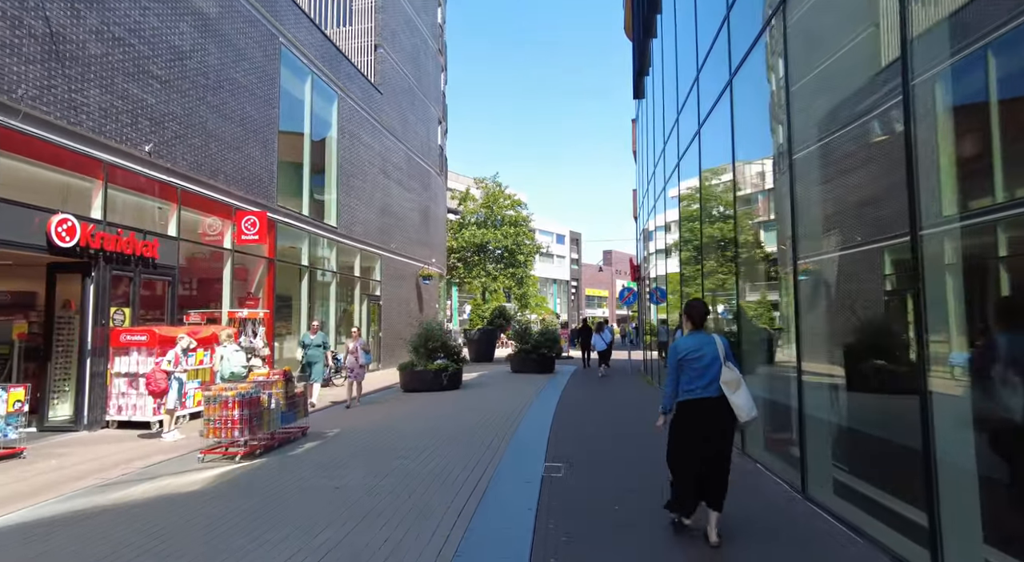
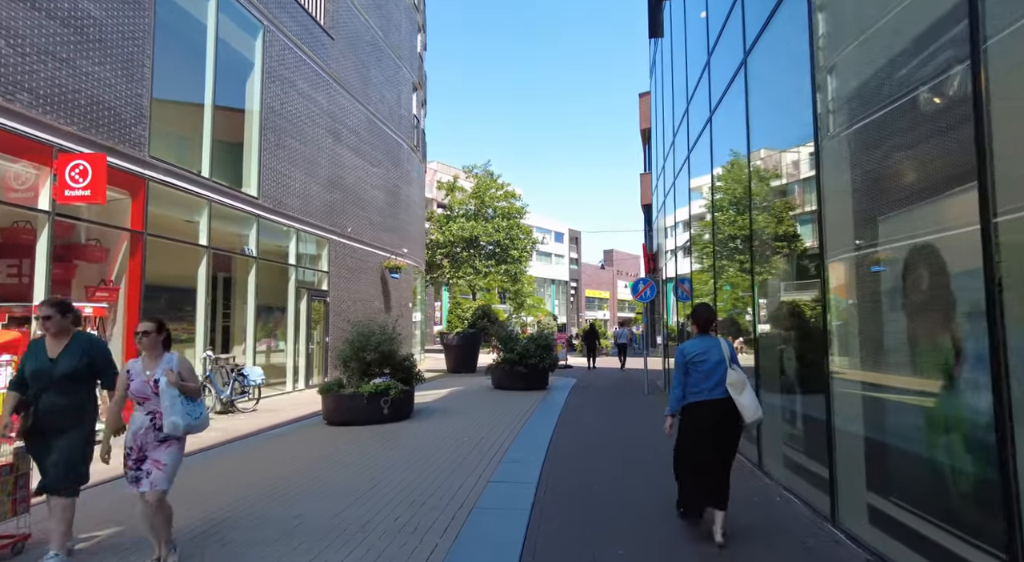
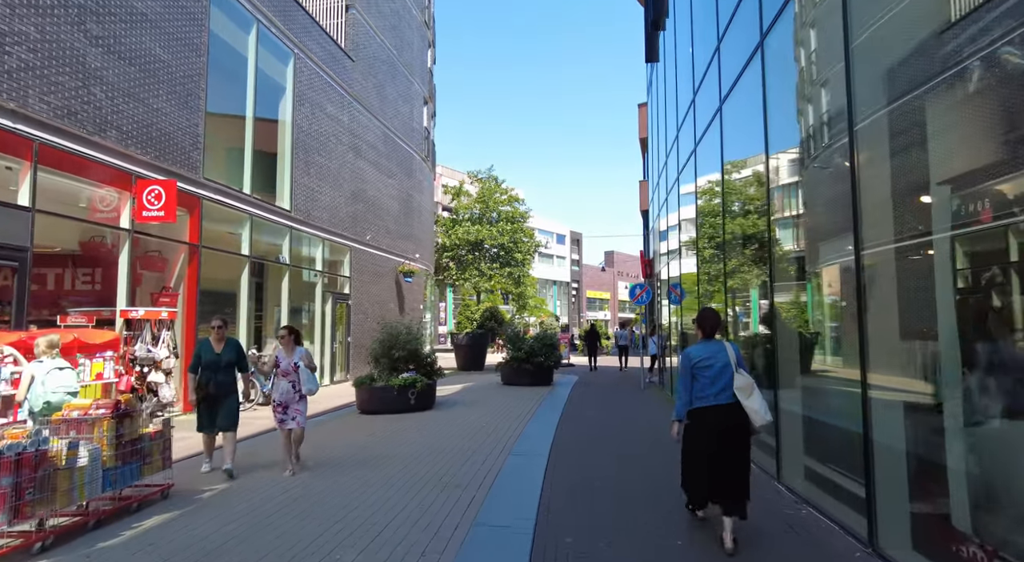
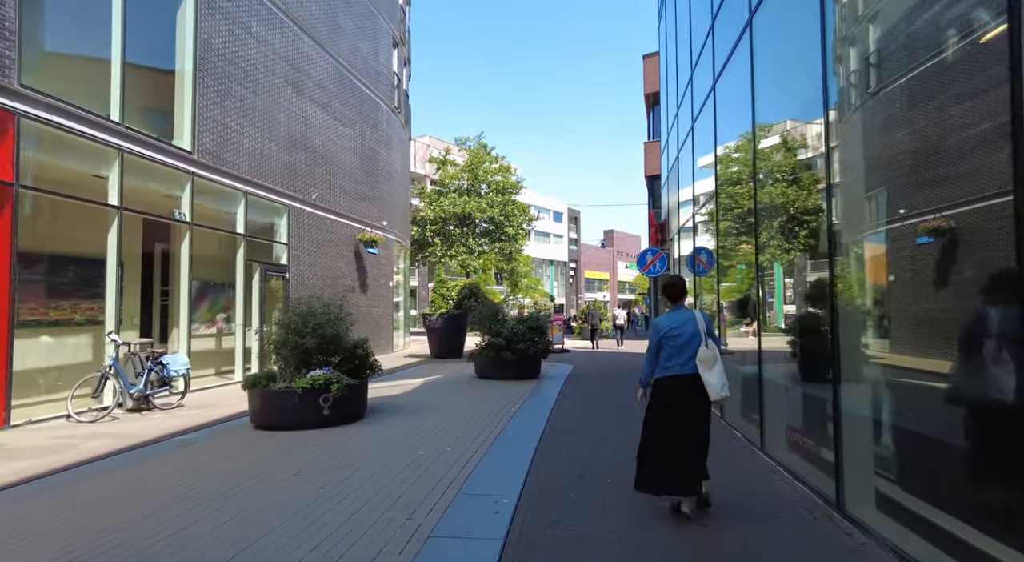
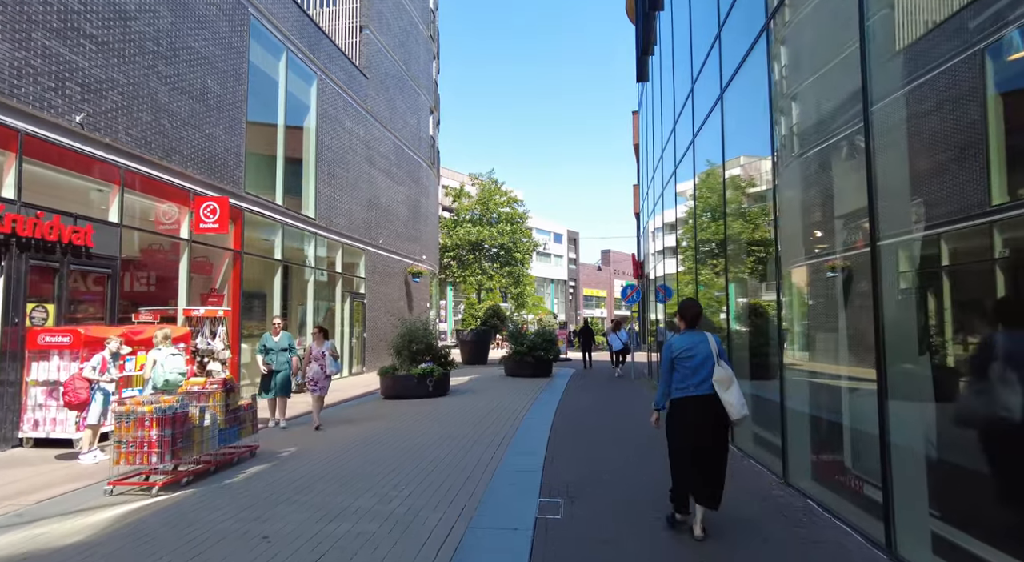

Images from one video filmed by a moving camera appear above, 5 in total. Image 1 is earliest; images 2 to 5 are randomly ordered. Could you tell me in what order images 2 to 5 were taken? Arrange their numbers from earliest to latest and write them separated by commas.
5, 3, 2, 4
